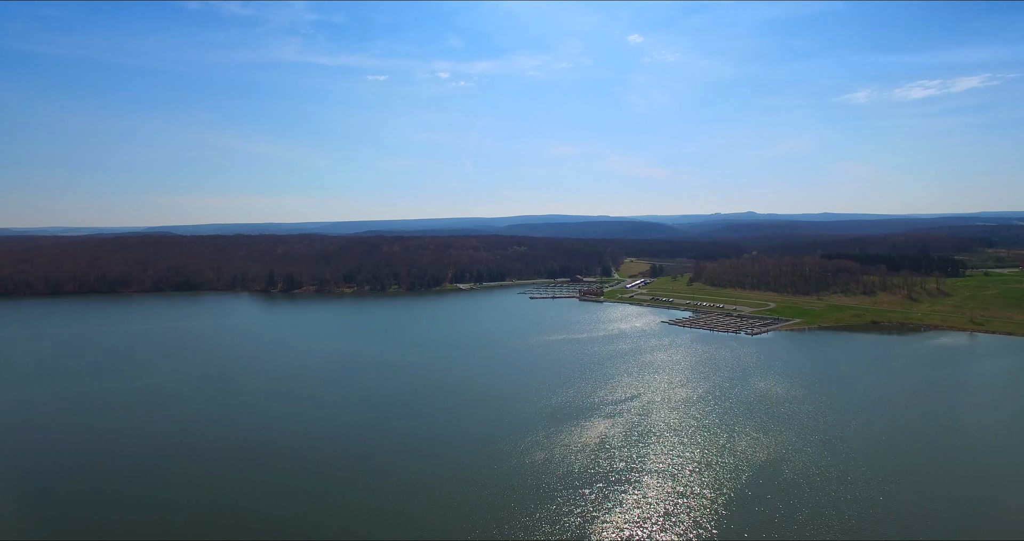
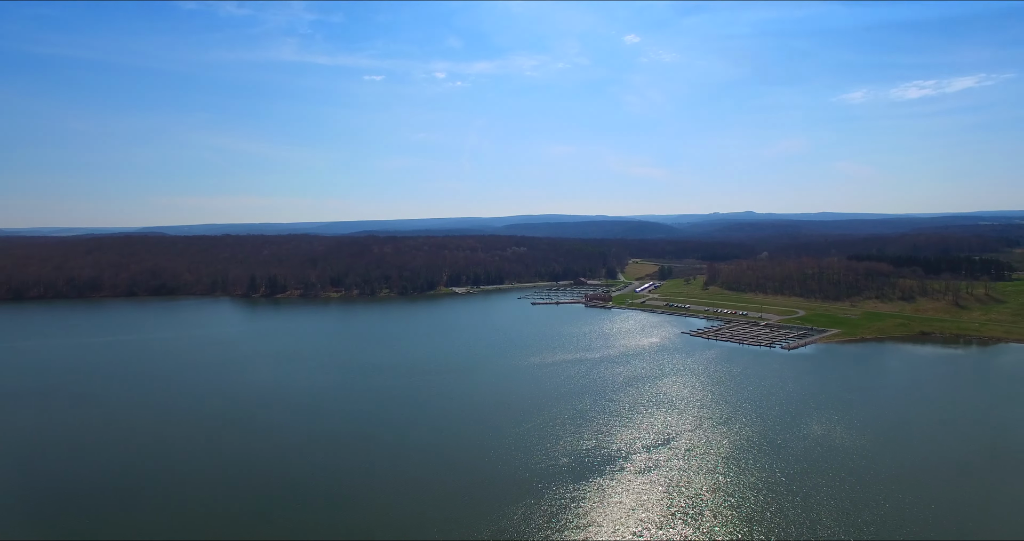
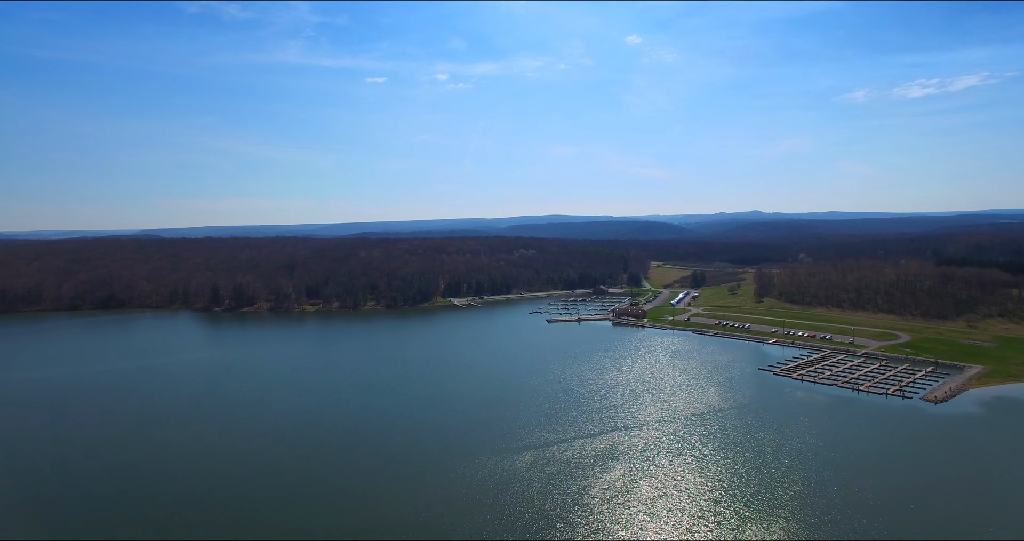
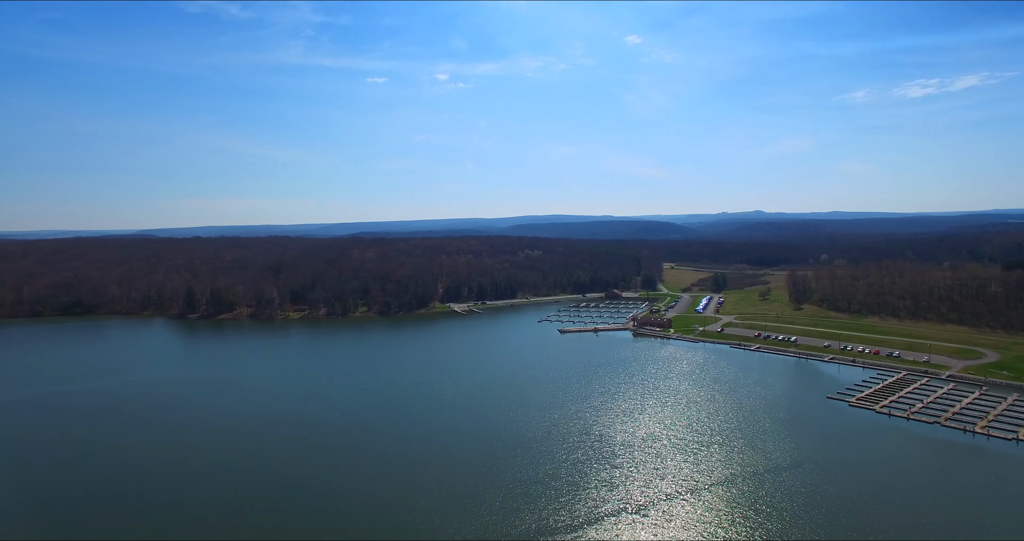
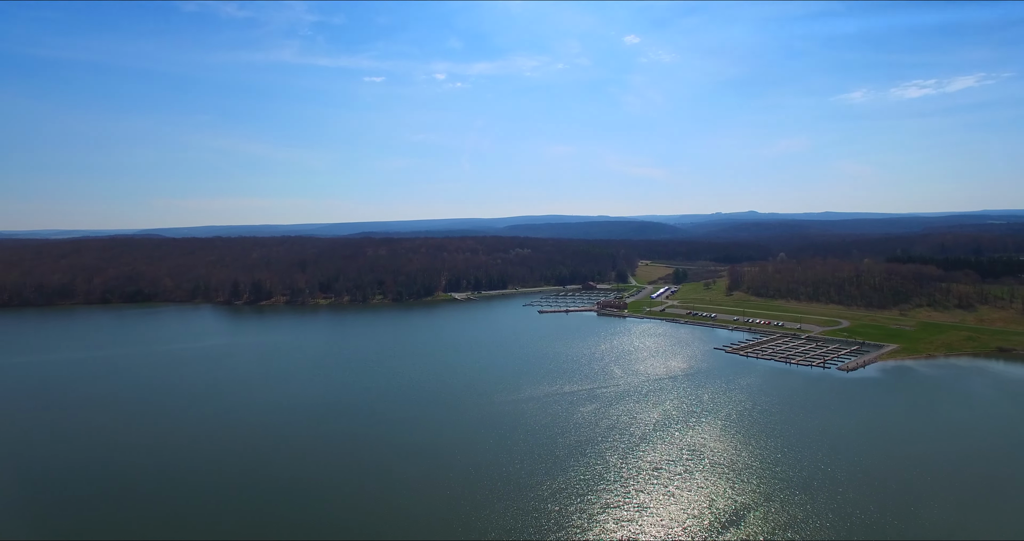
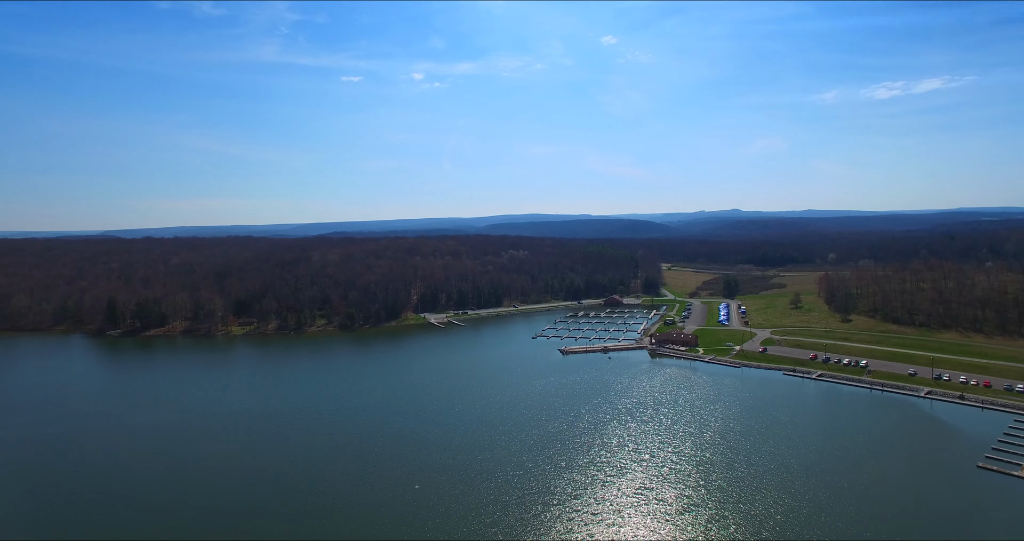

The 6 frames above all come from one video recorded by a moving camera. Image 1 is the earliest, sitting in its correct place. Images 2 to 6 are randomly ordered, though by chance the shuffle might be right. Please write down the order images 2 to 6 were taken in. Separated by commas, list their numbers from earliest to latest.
2, 5, 3, 4, 6
